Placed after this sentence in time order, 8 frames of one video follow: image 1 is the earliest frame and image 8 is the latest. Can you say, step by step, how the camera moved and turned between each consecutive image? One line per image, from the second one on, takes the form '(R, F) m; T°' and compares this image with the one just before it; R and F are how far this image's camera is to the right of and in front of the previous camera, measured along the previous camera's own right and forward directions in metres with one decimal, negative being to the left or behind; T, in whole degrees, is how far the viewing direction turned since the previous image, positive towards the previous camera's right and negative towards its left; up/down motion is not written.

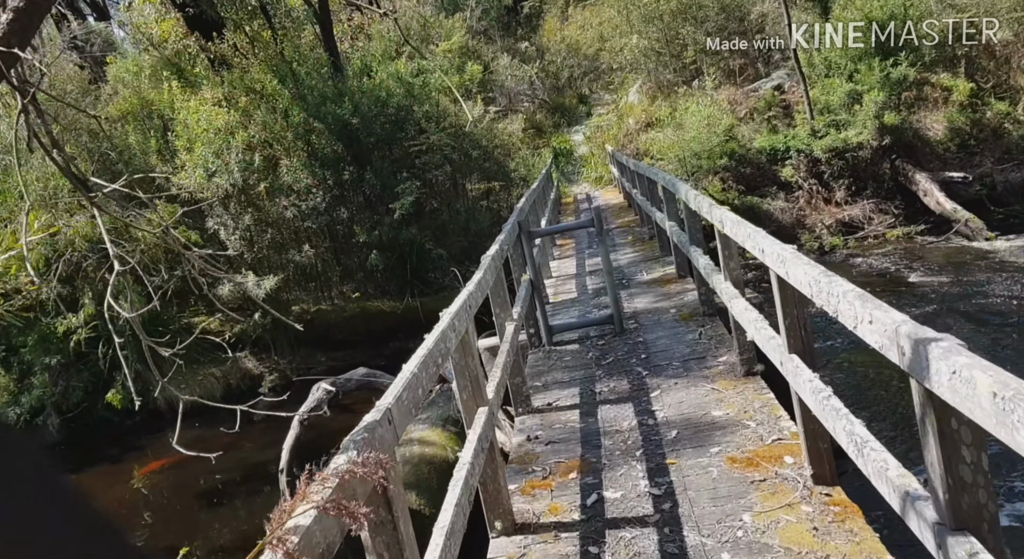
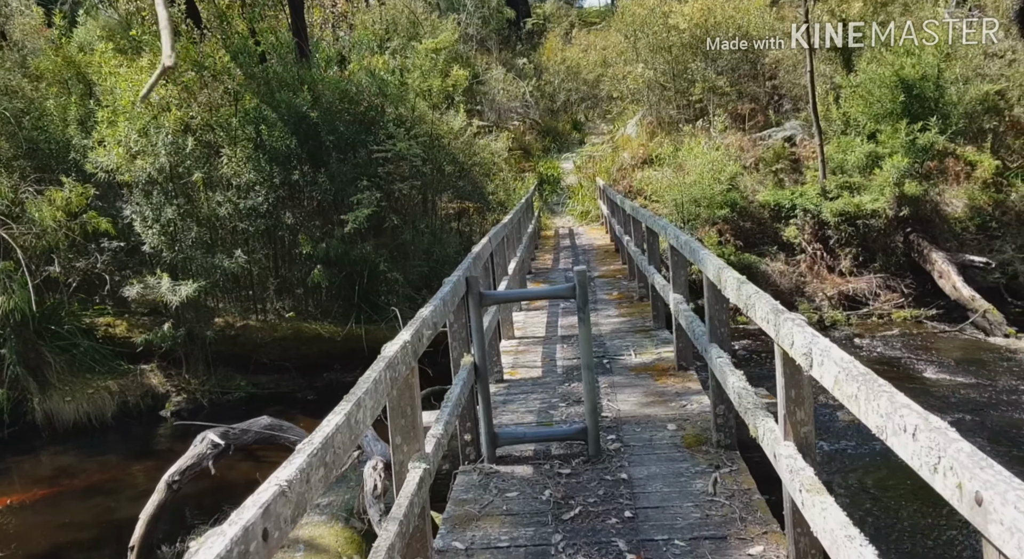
(+0.1, +1.5) m; +2°
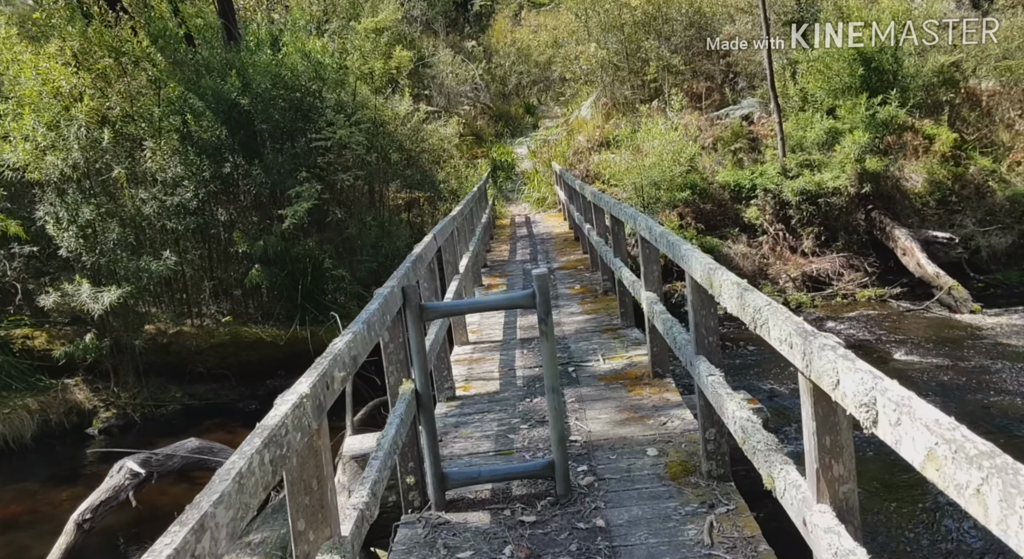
(0.0, +0.6) m; +3°
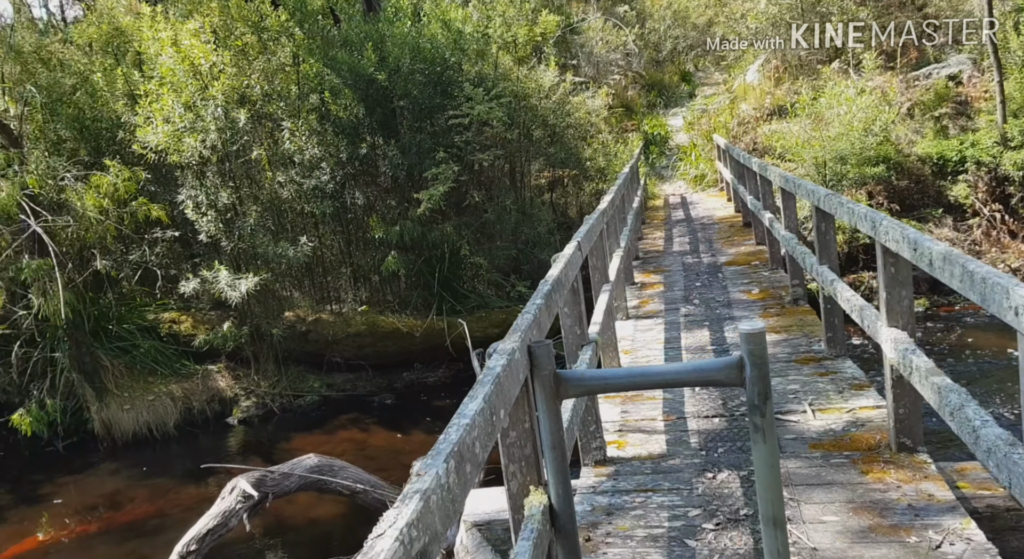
(-0.1, +1.0) m; -10°
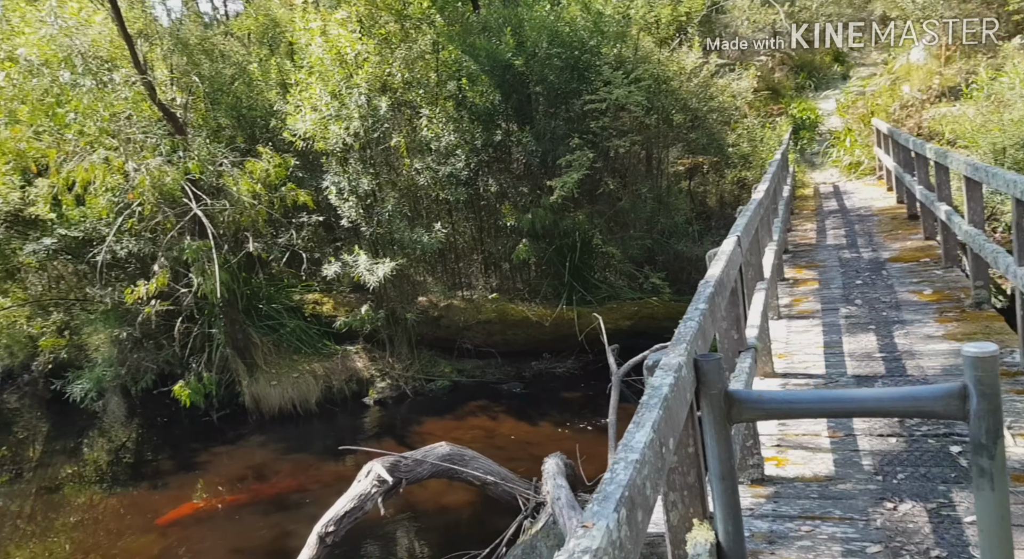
(-0.1, +0.2) m; -8°
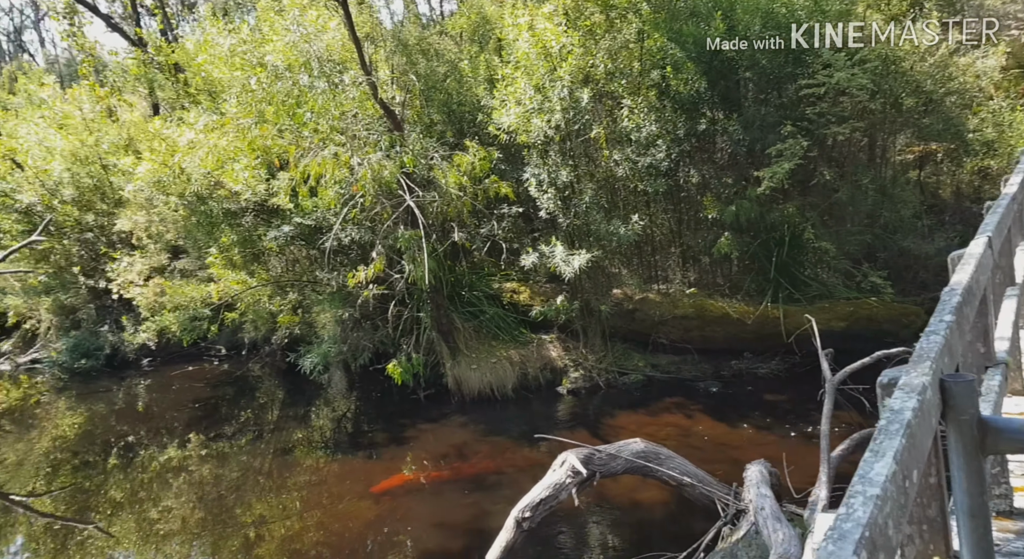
(-0.1, +0.1) m; -13°
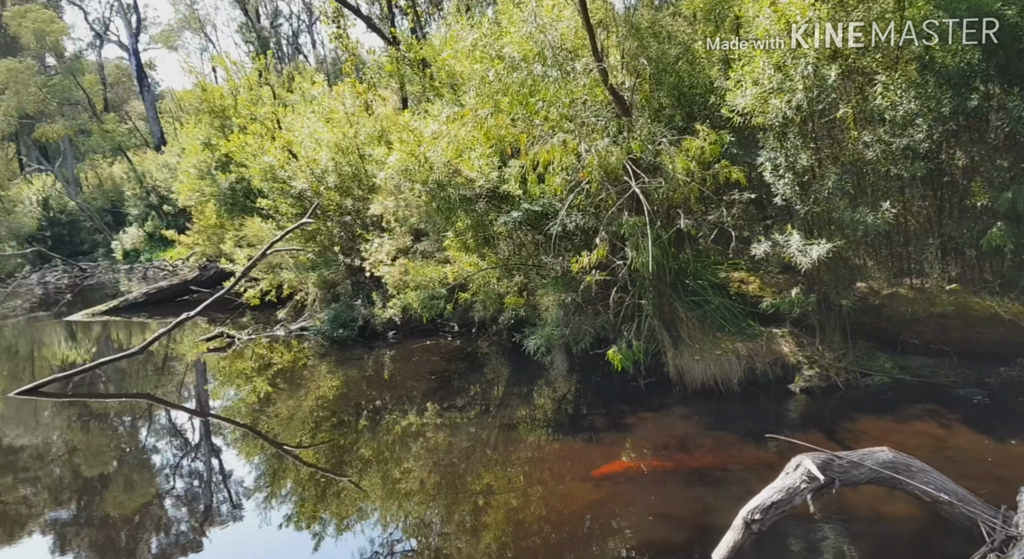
(-0.1, +0.2) m; -15°
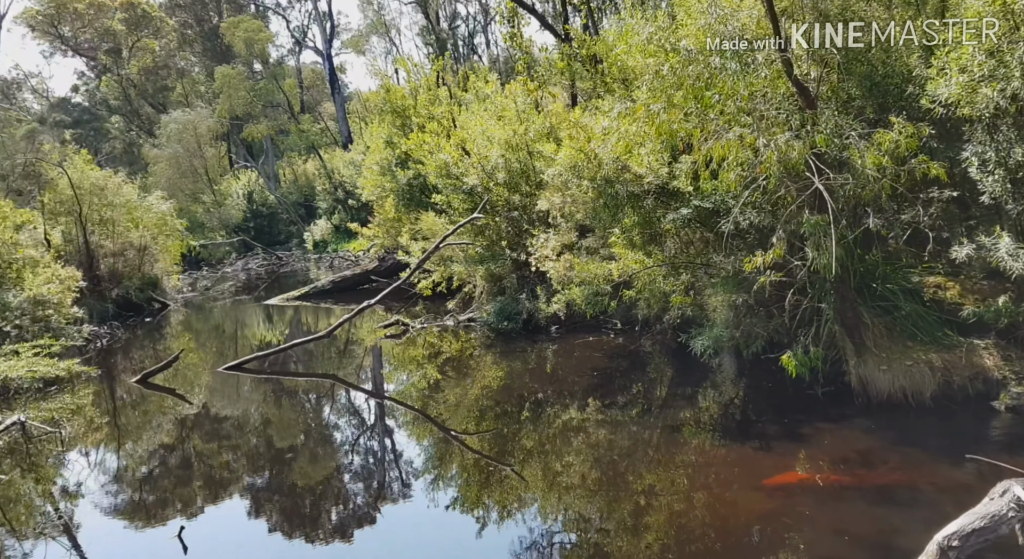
(-0.1, +0.1) m; -11°
